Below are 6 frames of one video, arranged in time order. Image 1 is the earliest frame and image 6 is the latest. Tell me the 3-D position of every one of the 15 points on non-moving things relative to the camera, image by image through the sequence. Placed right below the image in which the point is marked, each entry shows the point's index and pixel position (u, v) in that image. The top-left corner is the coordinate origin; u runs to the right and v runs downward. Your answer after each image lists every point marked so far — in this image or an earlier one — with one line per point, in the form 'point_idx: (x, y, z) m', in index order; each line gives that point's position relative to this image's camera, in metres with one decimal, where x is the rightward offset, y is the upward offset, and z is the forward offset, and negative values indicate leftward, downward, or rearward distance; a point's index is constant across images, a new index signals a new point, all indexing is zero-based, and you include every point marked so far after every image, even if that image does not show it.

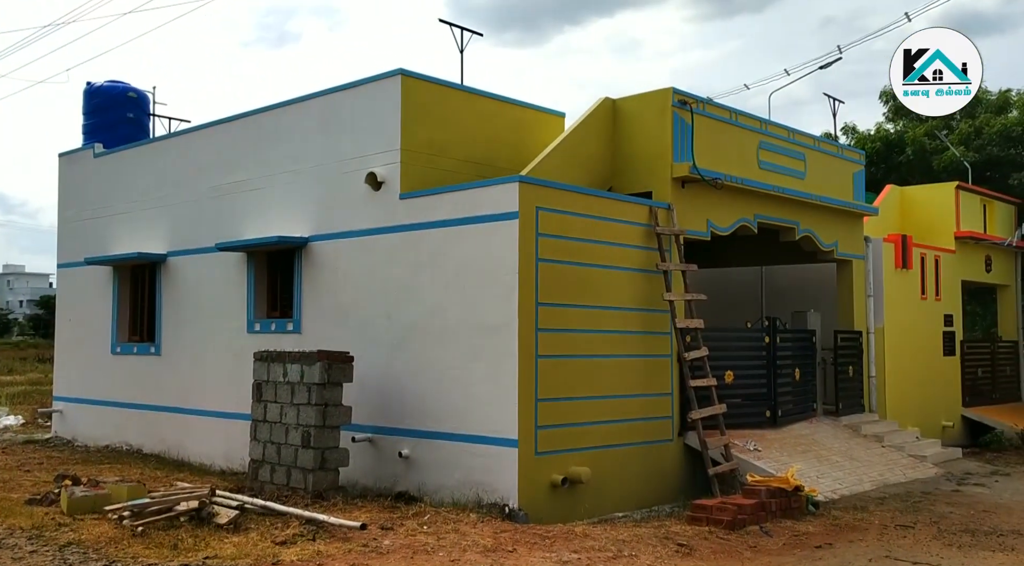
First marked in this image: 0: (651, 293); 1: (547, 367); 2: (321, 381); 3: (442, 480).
0: (+1.6, -0.1, +11.7) m
1: (+0.4, -0.9, +10.3) m
2: (-1.9, -1.0, +9.6) m
3: (-0.8, -2.1, +10.5) m
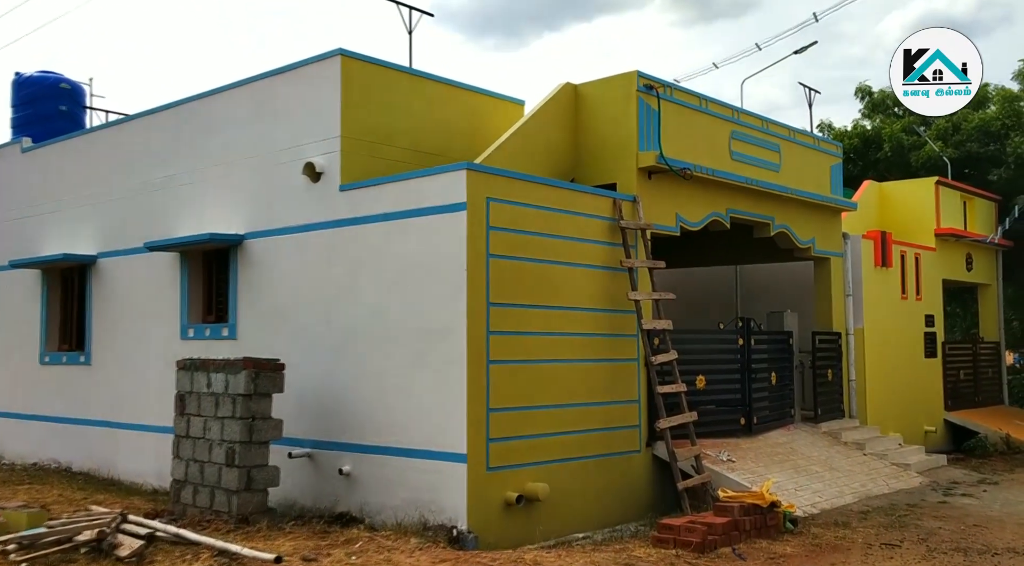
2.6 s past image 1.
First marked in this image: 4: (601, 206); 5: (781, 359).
0: (+1.1, -0.1, +10.8) m
1: (-0.1, -0.9, +9.4) m
2: (-2.3, -1.0, +8.7) m
3: (-1.2, -2.1, +9.6) m
4: (+1.0, +0.8, +10.7) m
5: (+3.7, -1.0, +13.4) m
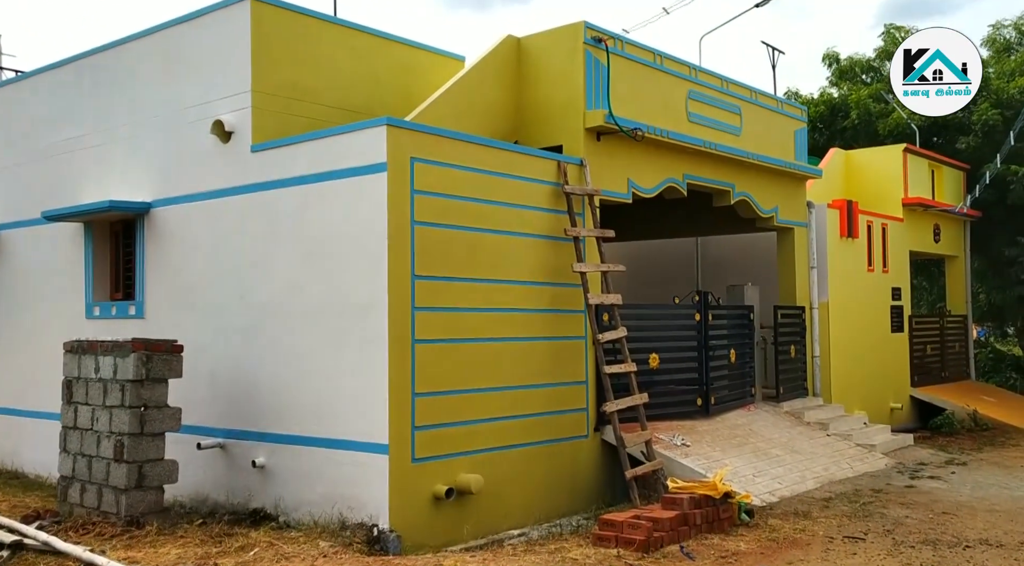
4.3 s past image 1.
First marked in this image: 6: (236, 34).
0: (+0.5, +0.2, +9.9) m
1: (-0.7, -0.6, +8.4) m
2: (-2.9, -0.7, +7.7) m
3: (-1.8, -1.9, +8.6) m
4: (+0.3, +1.1, +9.8) m
5: (+2.9, -0.7, +12.6) m
6: (-2.7, +2.4, +9.4) m
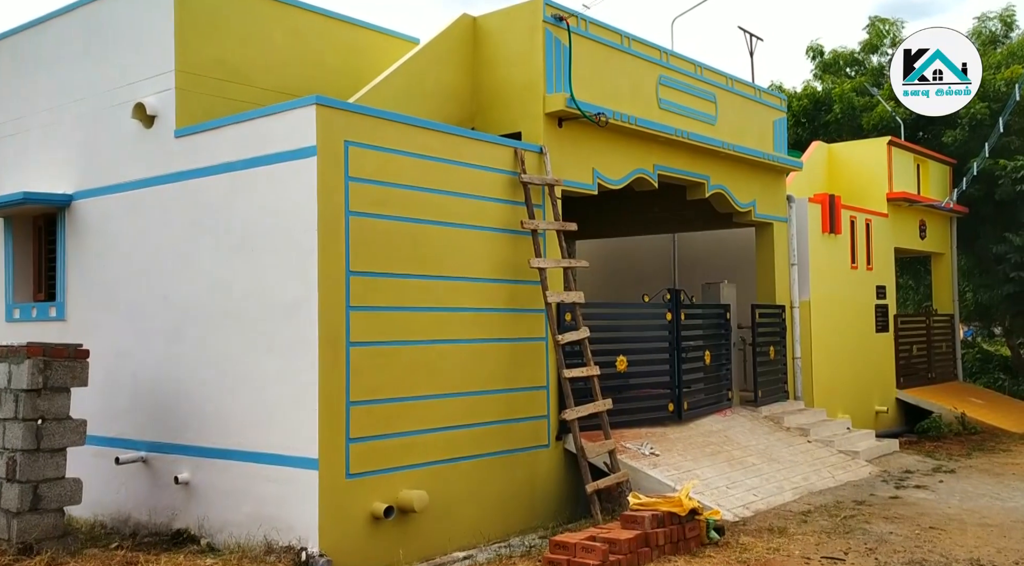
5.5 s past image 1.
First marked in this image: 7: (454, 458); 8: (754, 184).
0: (0.0, +0.2, +9.1) m
1: (-1.2, -0.6, +7.6) m
2: (-3.3, -0.7, +6.9) m
3: (-2.3, -1.9, +7.8) m
4: (-0.1, +1.2, +9.0) m
5: (+2.5, -0.6, +11.9) m
6: (-3.1, +2.4, +8.6) m
7: (-0.5, -1.5, +8.3) m
8: (+3.2, +1.3, +13.0) m
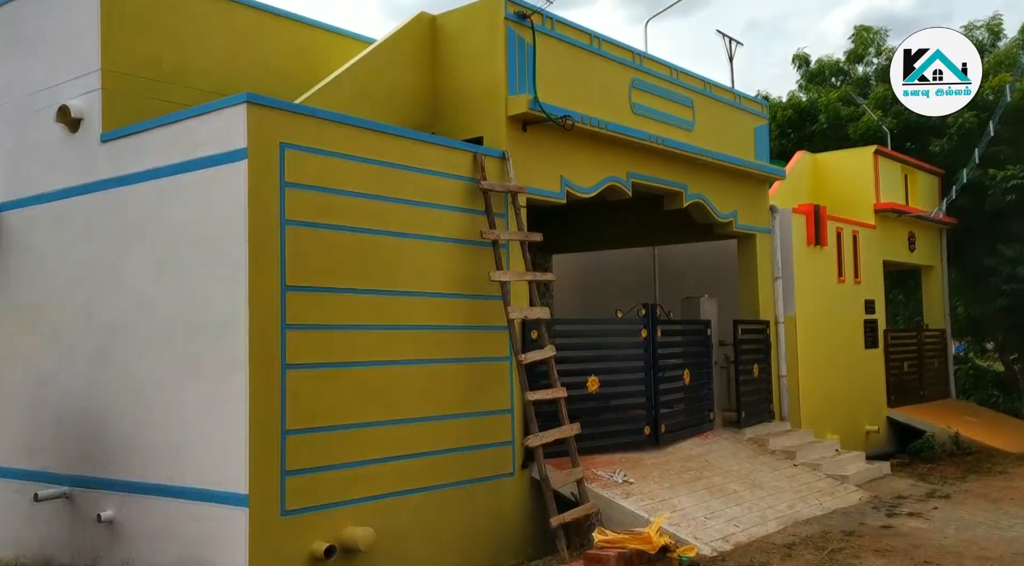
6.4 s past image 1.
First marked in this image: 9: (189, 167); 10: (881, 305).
0: (-0.3, +0.1, +8.5) m
1: (-1.5, -0.7, +6.9) m
2: (-3.7, -0.8, +6.1) m
3: (-2.6, -2.0, +7.1) m
4: (-0.5, +1.0, +8.3) m
5: (+2.1, -0.8, +11.2) m
6: (-3.5, +2.3, +8.0) m
7: (-0.8, -1.6, +7.6) m
8: (+2.8, +1.1, +12.4) m
9: (-2.3, +0.8, +7.1) m
10: (+5.8, -0.4, +15.5) m
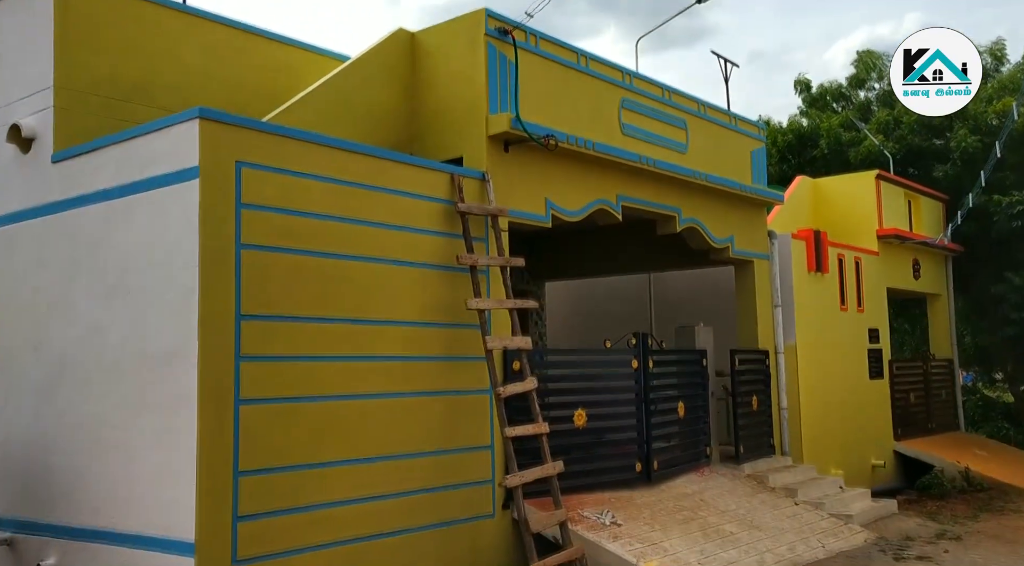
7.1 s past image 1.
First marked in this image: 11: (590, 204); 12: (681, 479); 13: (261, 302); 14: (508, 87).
0: (-0.5, -0.1, +8.0) m
1: (-1.7, -0.9, +6.4) m
2: (-3.9, -1.0, +5.6) m
3: (-2.8, -2.2, +6.6) m
4: (-0.7, +0.8, +7.9) m
5: (+1.9, -1.1, +10.7) m
6: (-3.6, +2.0, +7.5) m
7: (-1.0, -1.8, +7.1) m
8: (+2.7, +0.8, +11.9) m
9: (-2.5, +0.6, +6.7) m
10: (+5.7, -0.8, +14.9) m
11: (+0.7, +0.8, +9.6) m
12: (+1.8, -2.1, +10.3) m
13: (-1.7, -0.1, +6.6) m
14: (0.0, +1.8, +8.8) m
